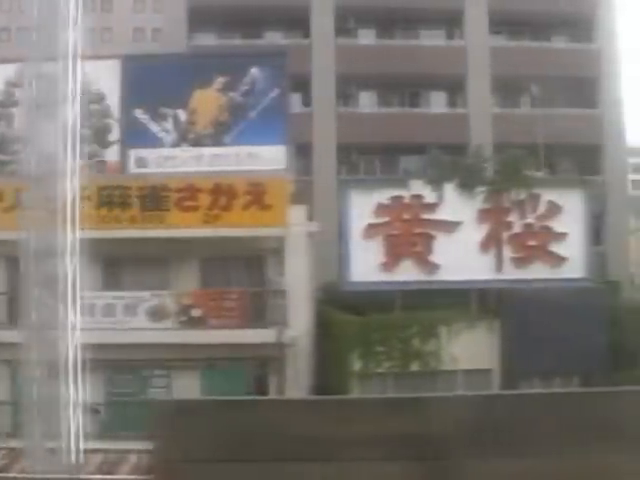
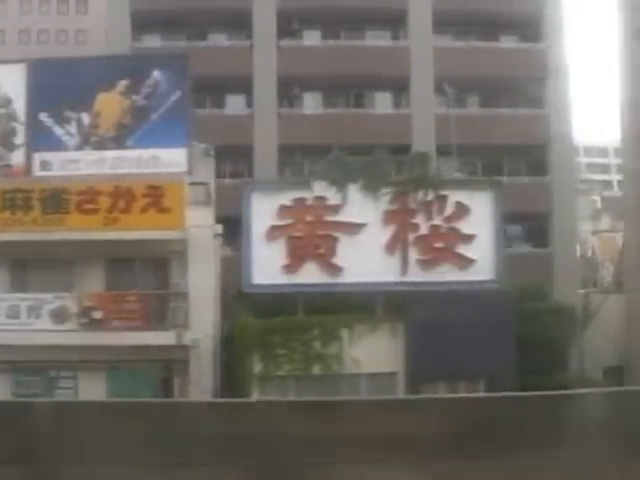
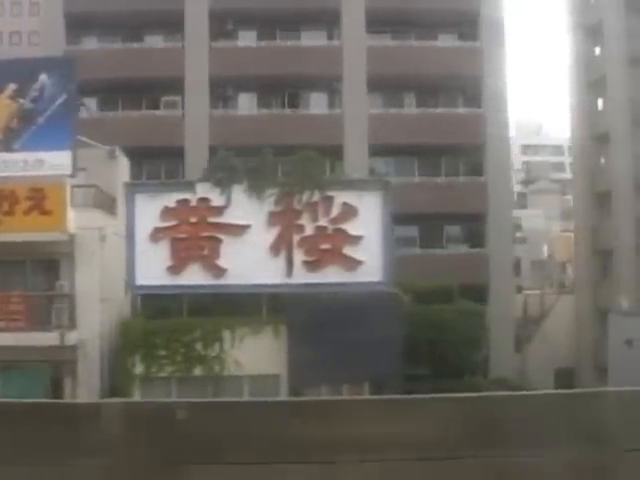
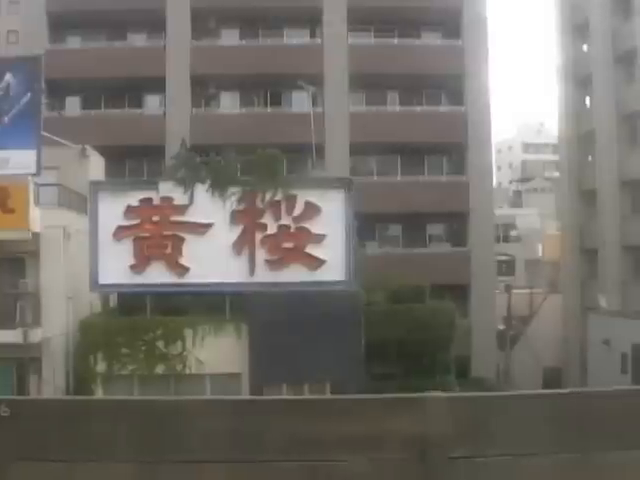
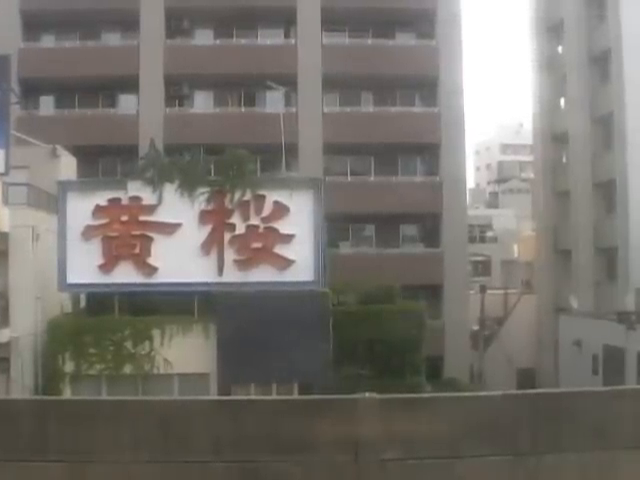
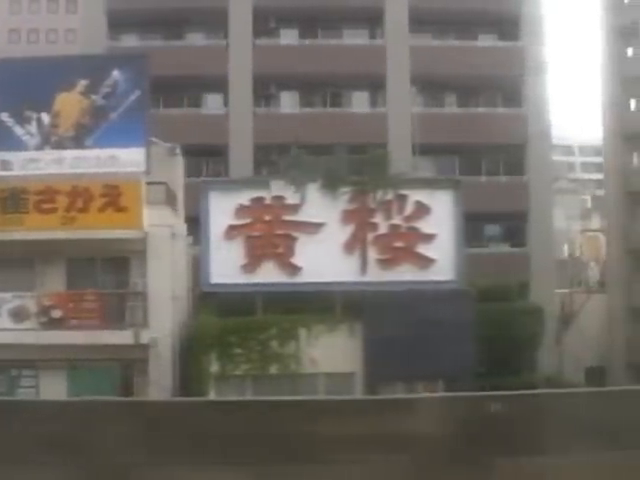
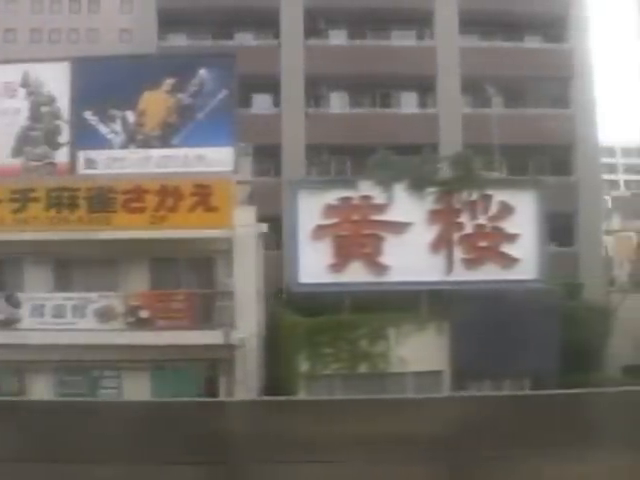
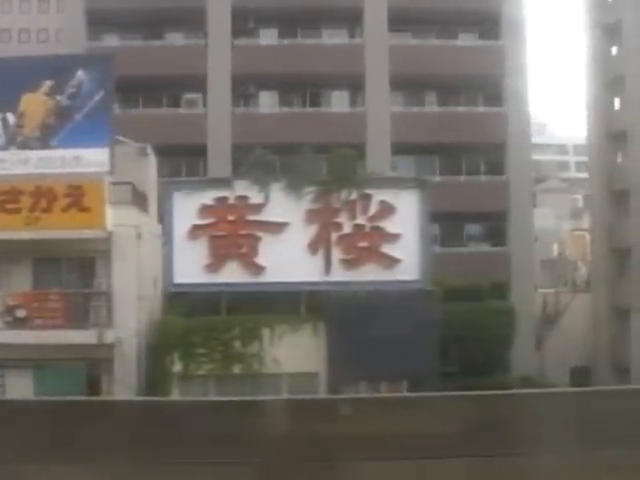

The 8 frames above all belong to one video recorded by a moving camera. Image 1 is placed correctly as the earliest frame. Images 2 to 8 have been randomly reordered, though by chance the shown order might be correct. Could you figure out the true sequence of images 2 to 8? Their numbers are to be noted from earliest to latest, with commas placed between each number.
7, 2, 6, 8, 3, 4, 5
